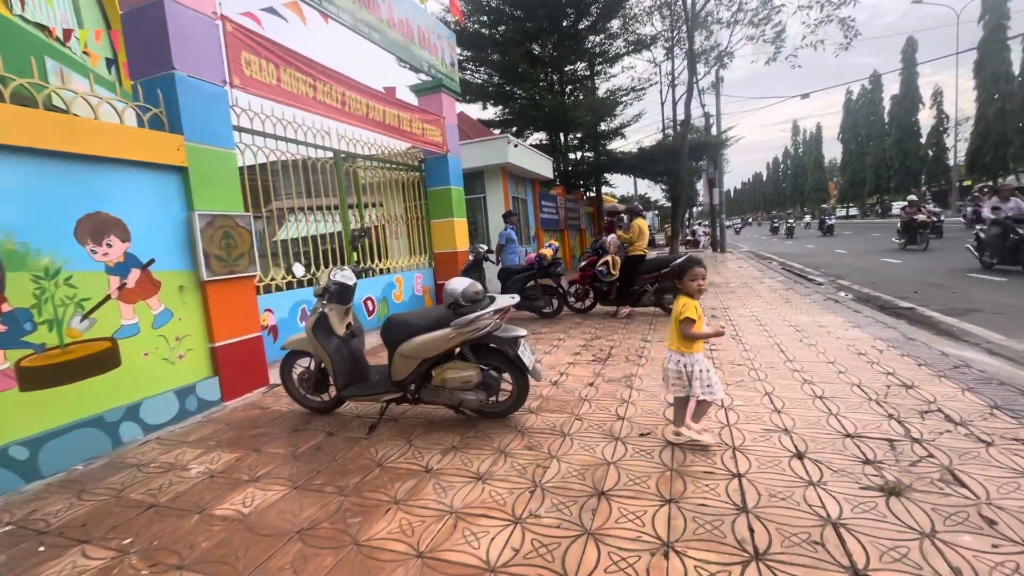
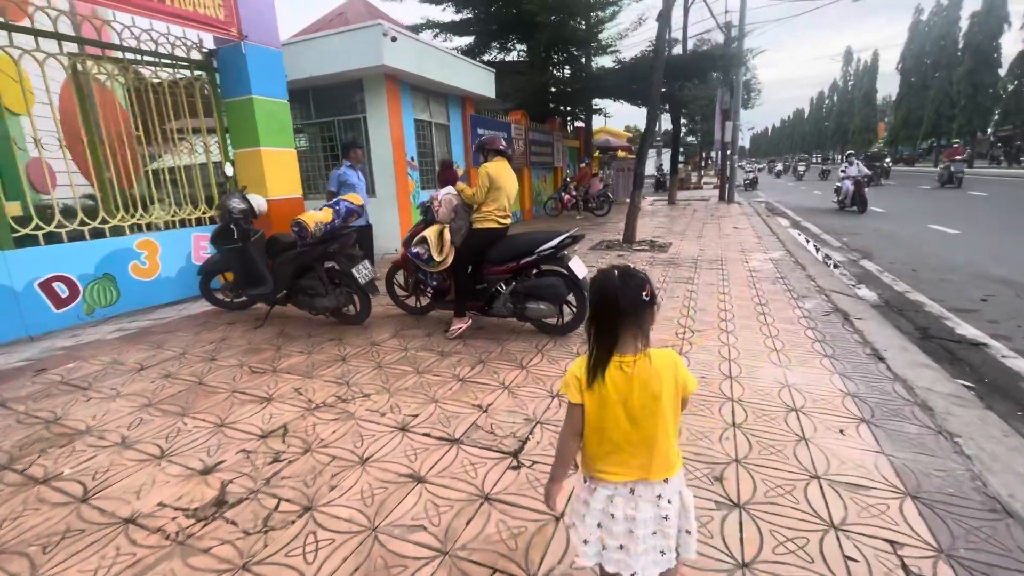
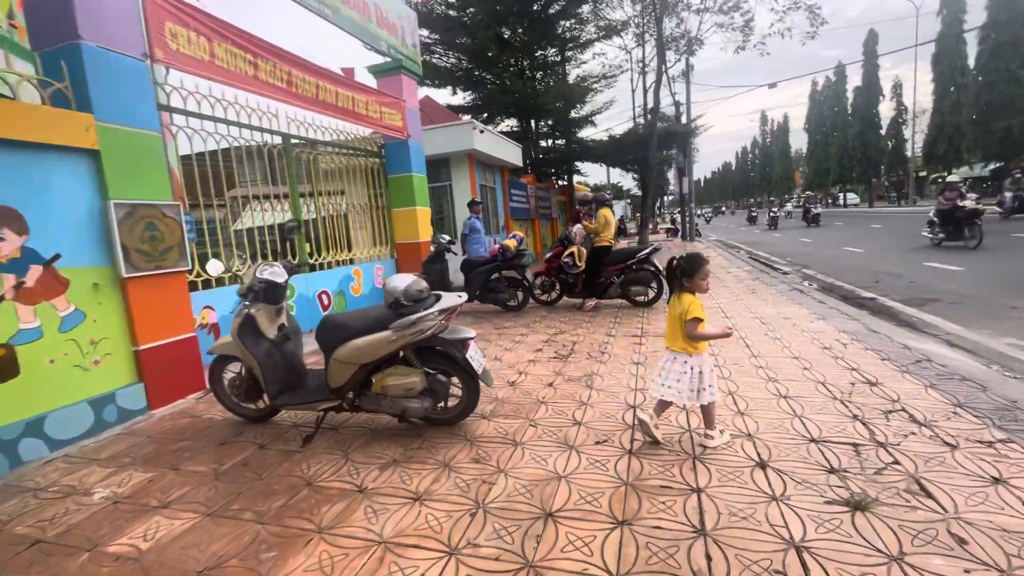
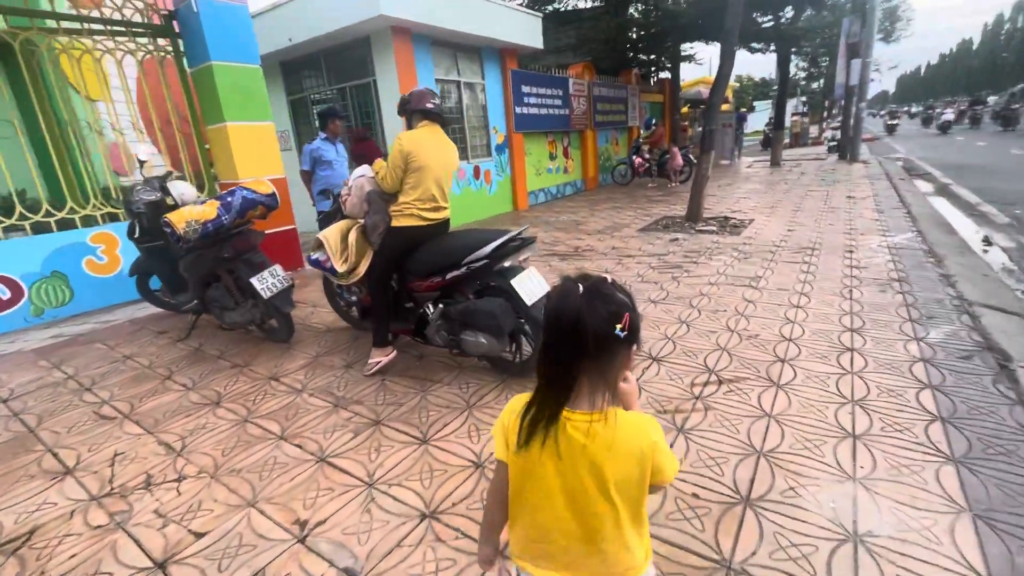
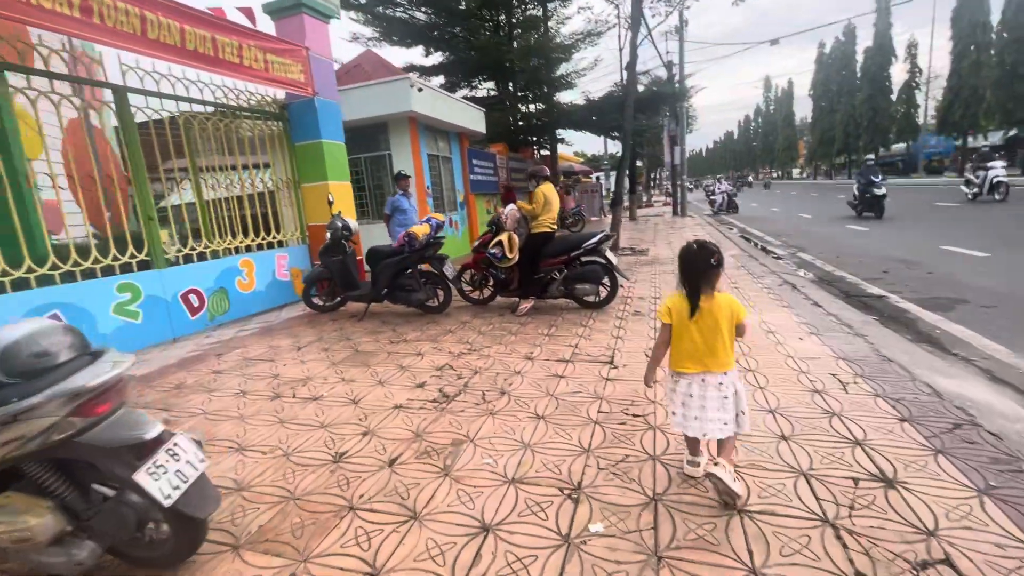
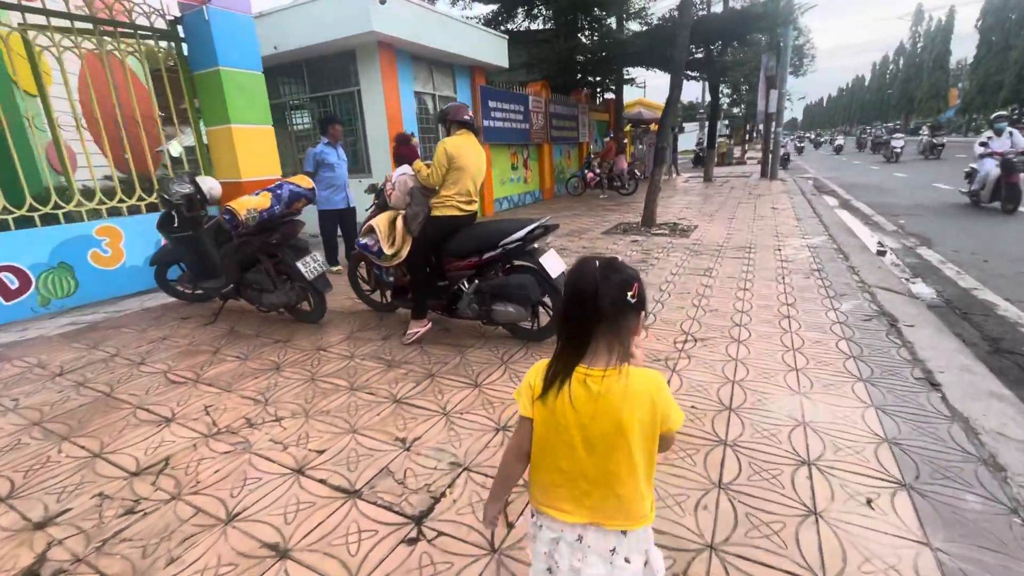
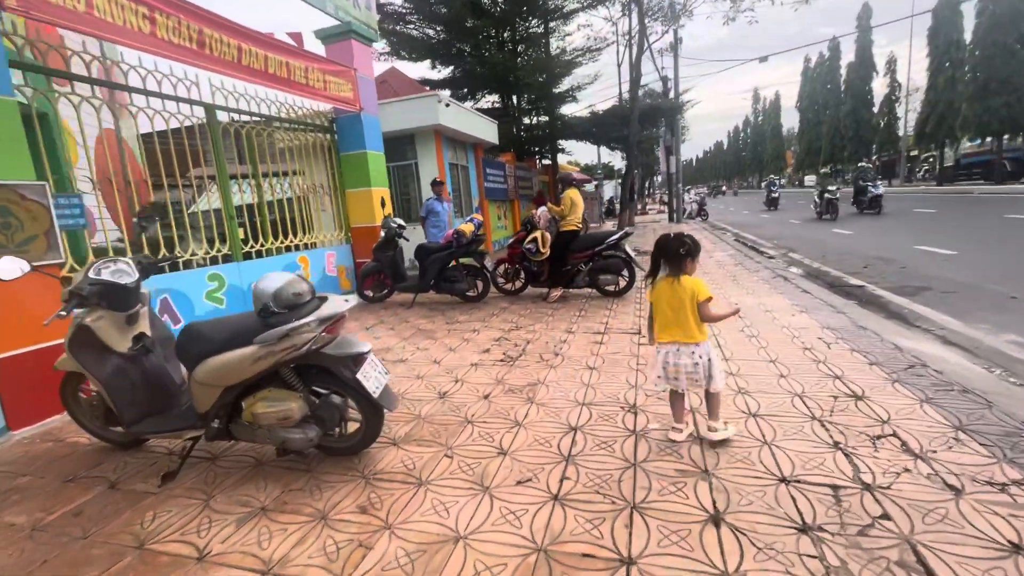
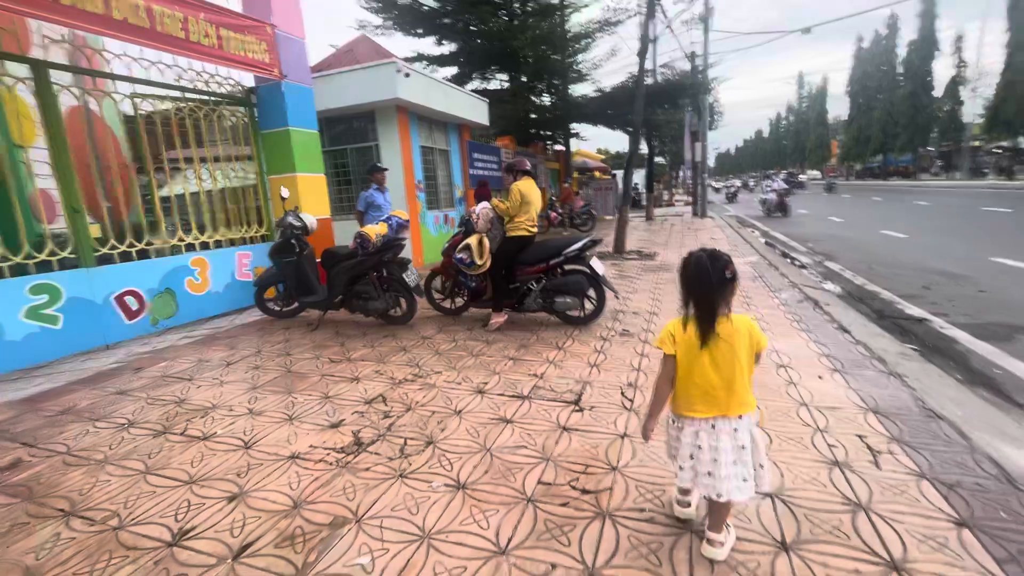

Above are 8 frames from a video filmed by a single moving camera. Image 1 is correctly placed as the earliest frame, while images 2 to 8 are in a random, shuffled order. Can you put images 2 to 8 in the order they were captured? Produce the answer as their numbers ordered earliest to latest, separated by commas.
3, 7, 5, 8, 2, 6, 4
